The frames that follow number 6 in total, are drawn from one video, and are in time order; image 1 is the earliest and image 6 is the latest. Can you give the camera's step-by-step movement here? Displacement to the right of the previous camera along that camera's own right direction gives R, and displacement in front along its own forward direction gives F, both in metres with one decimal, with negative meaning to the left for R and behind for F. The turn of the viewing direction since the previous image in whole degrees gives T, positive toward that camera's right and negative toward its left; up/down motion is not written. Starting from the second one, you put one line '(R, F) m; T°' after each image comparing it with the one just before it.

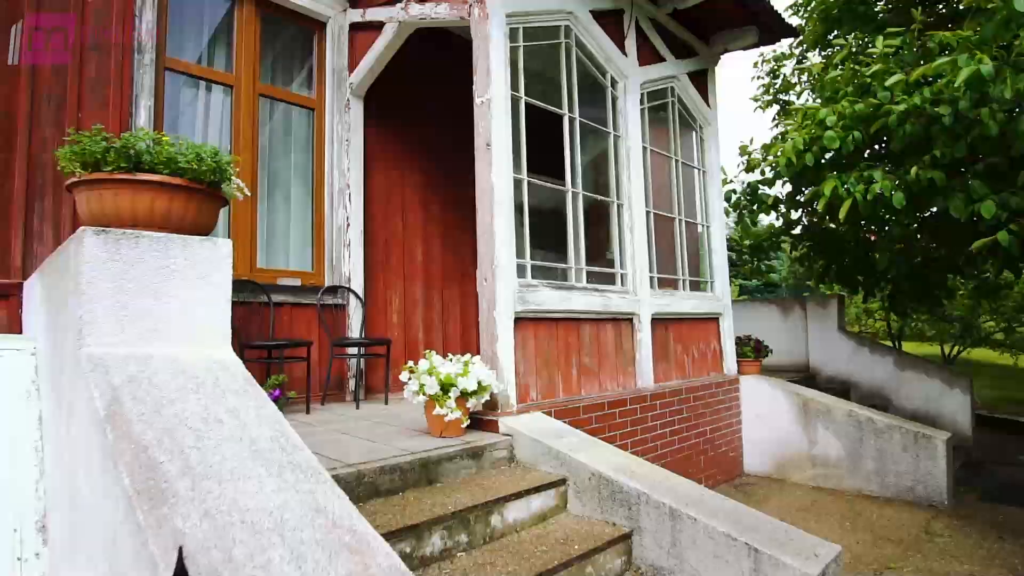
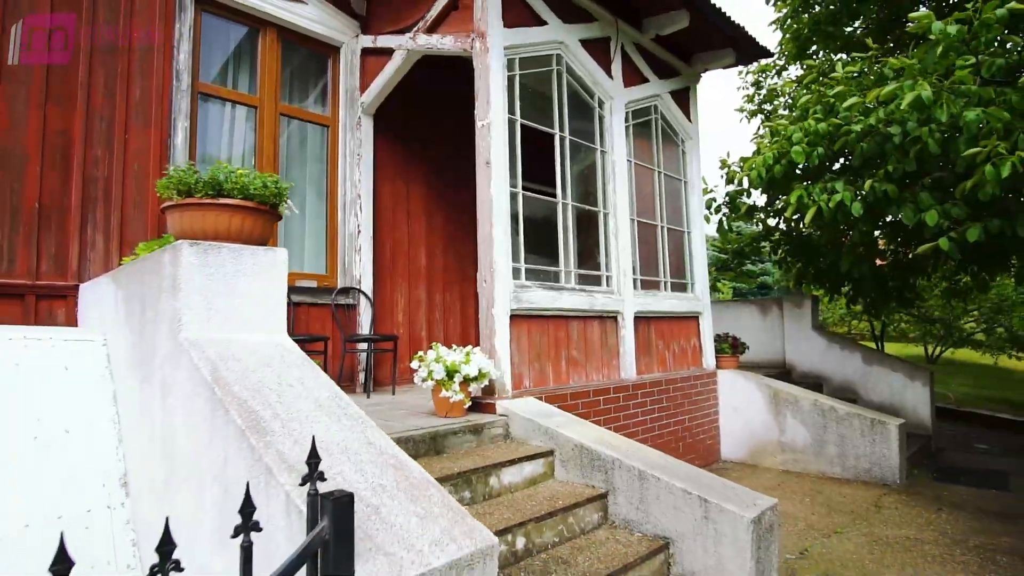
(0.0, -0.4) m; 0°
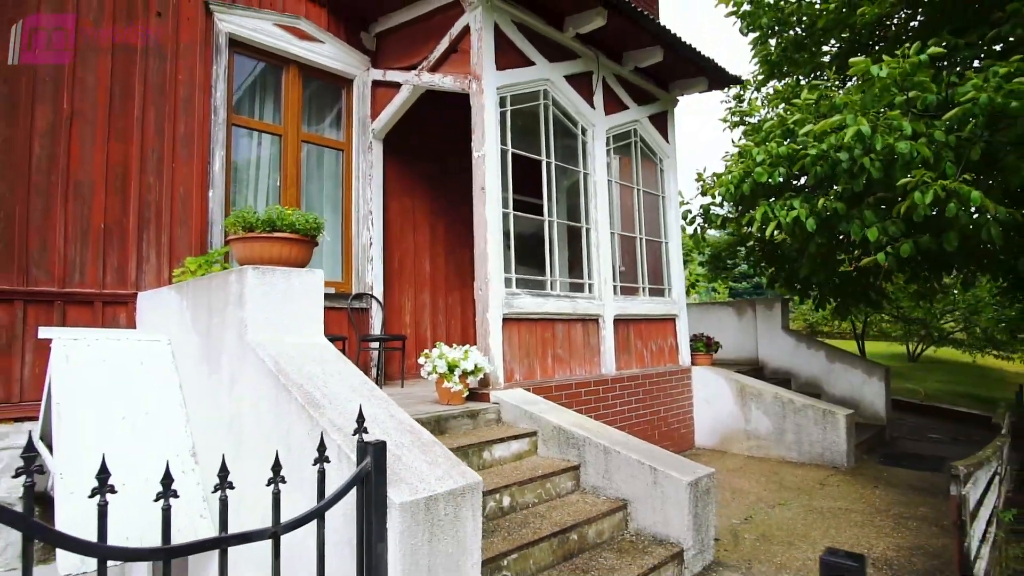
(+0.1, -0.6) m; 0°
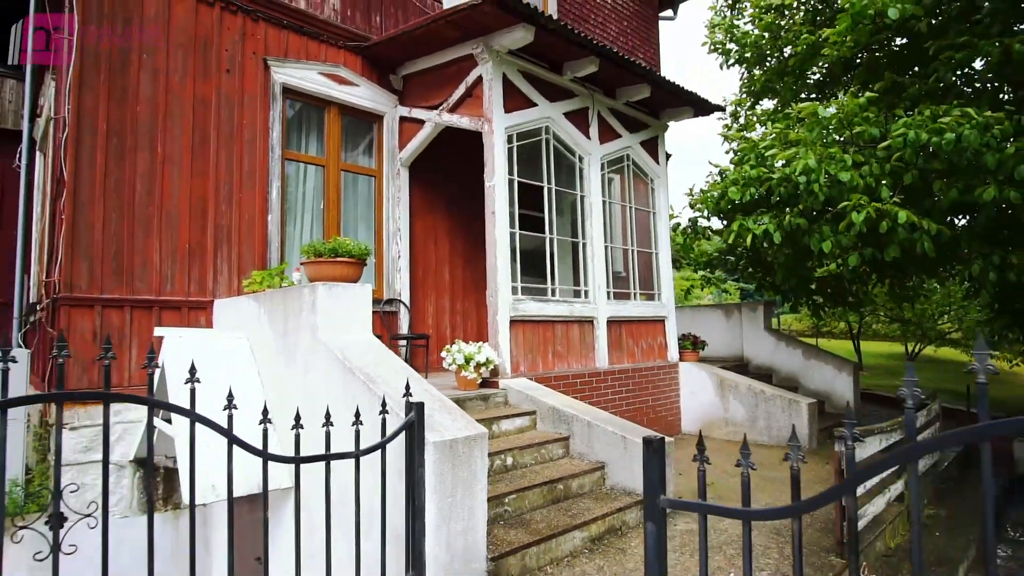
(+0.1, -0.9) m; -2°
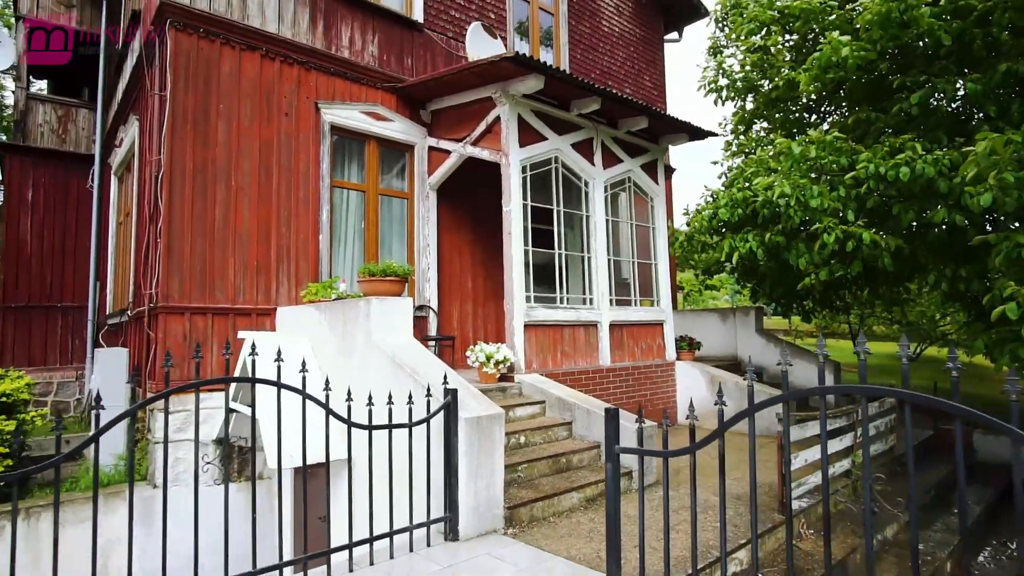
(0.0, -0.9) m; -2°
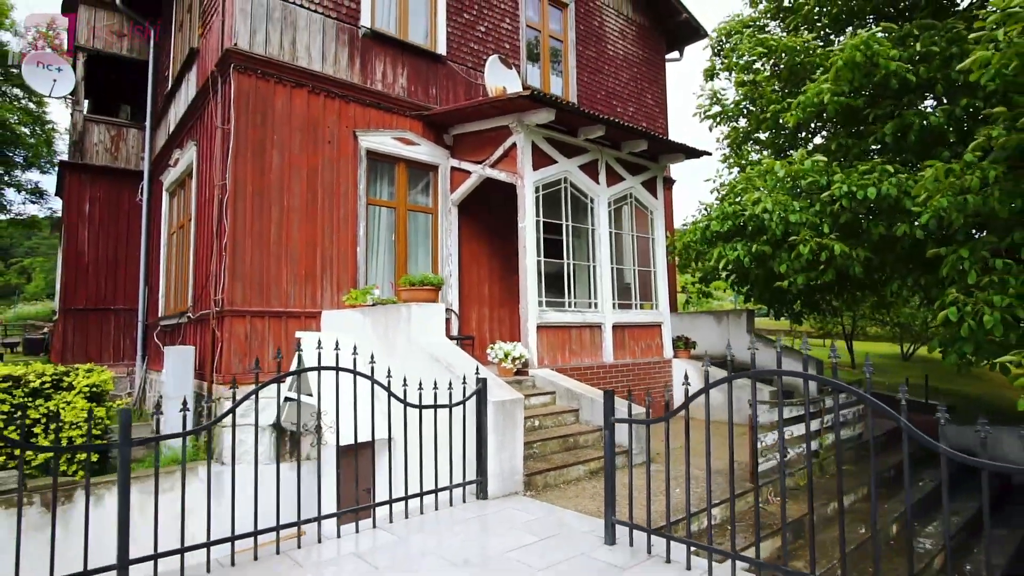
(-0.1, -0.8) m; -1°
